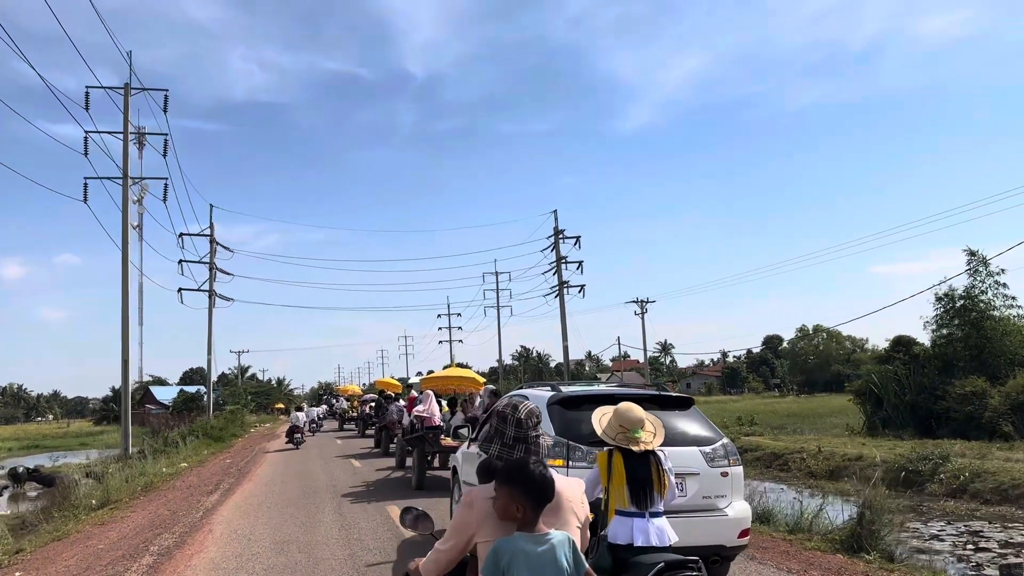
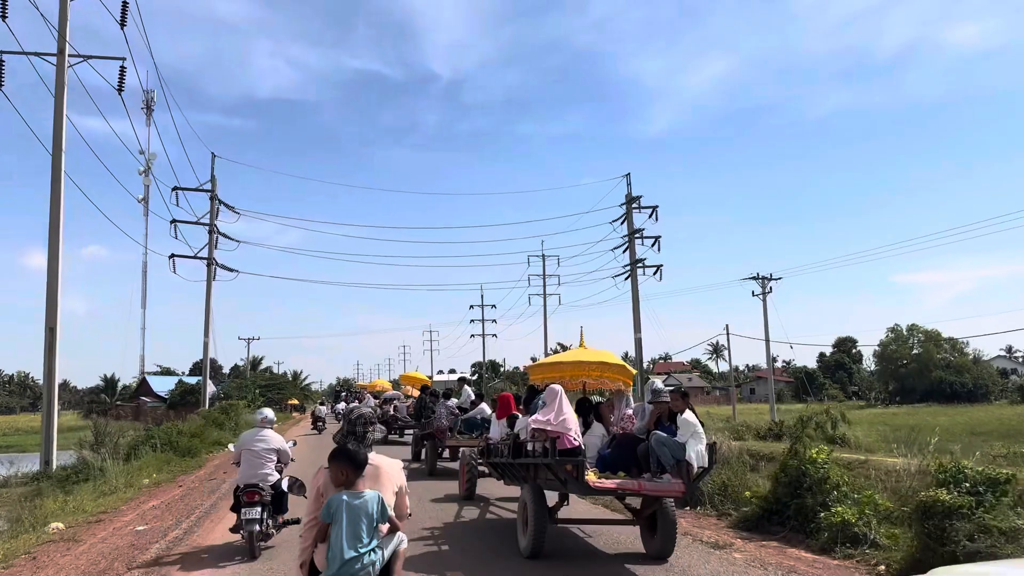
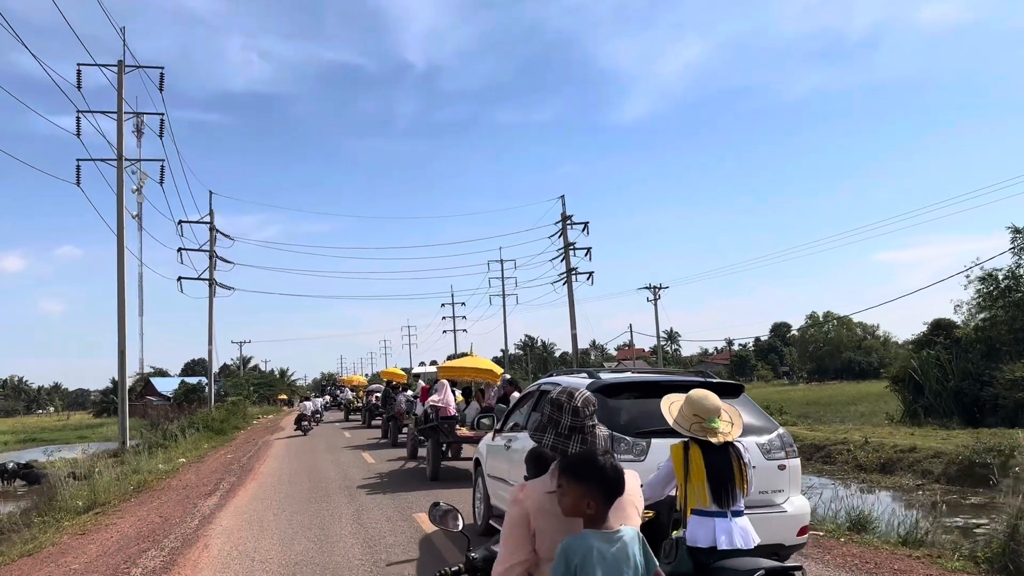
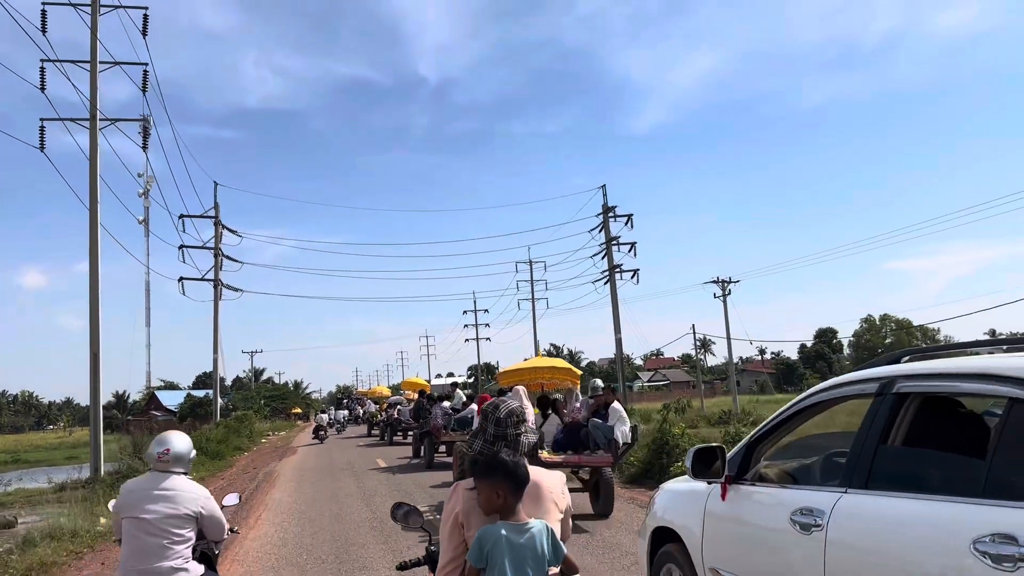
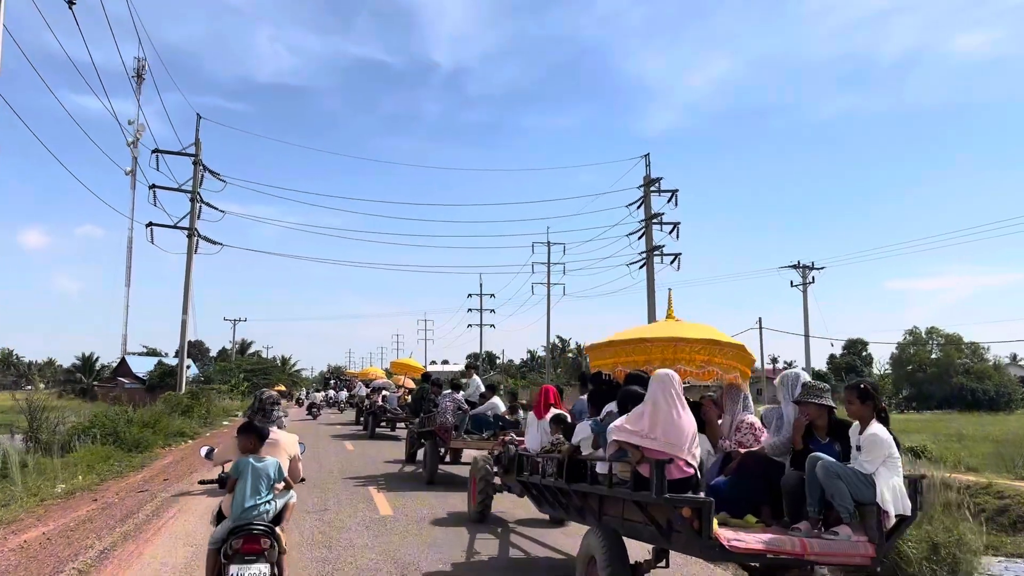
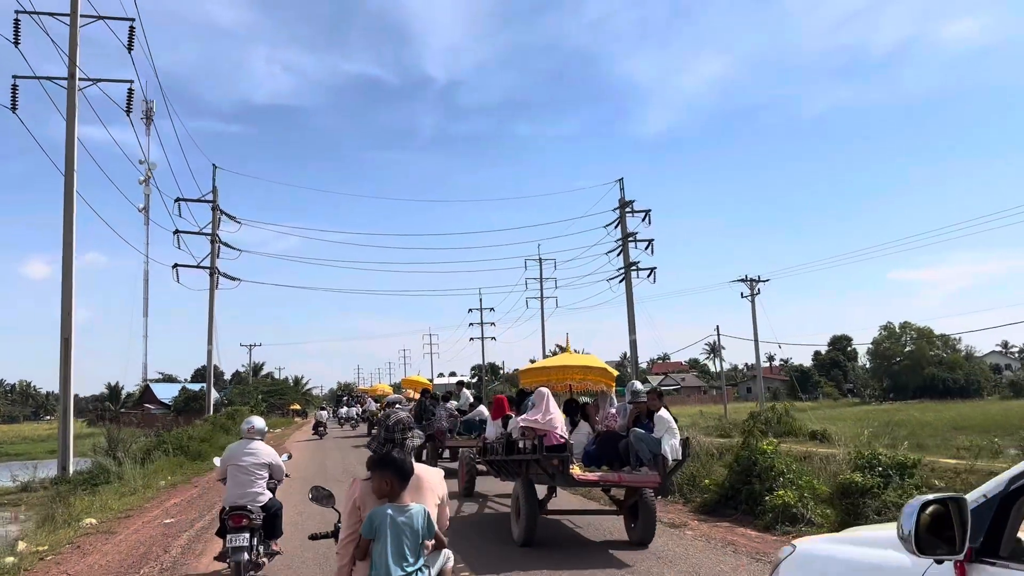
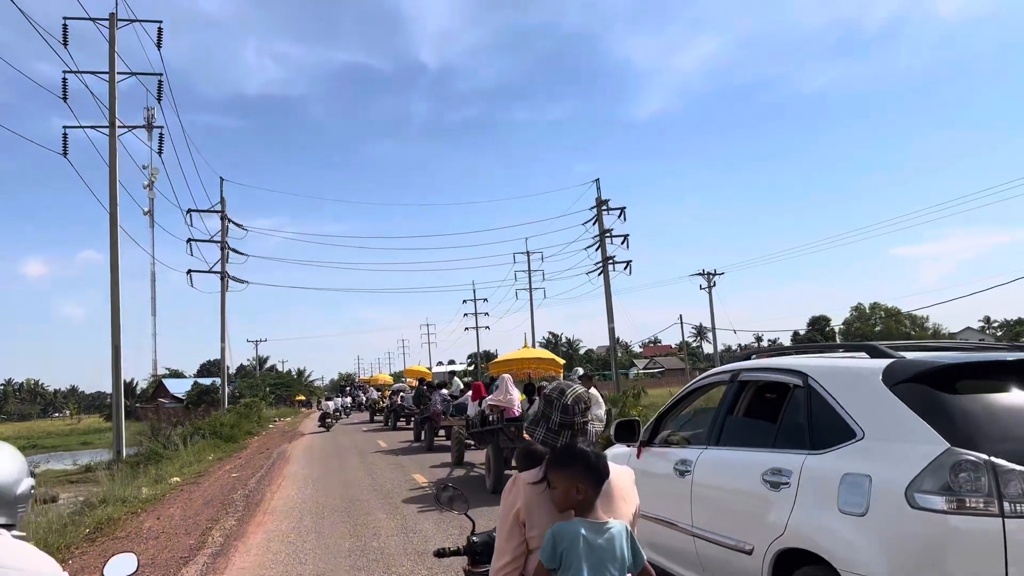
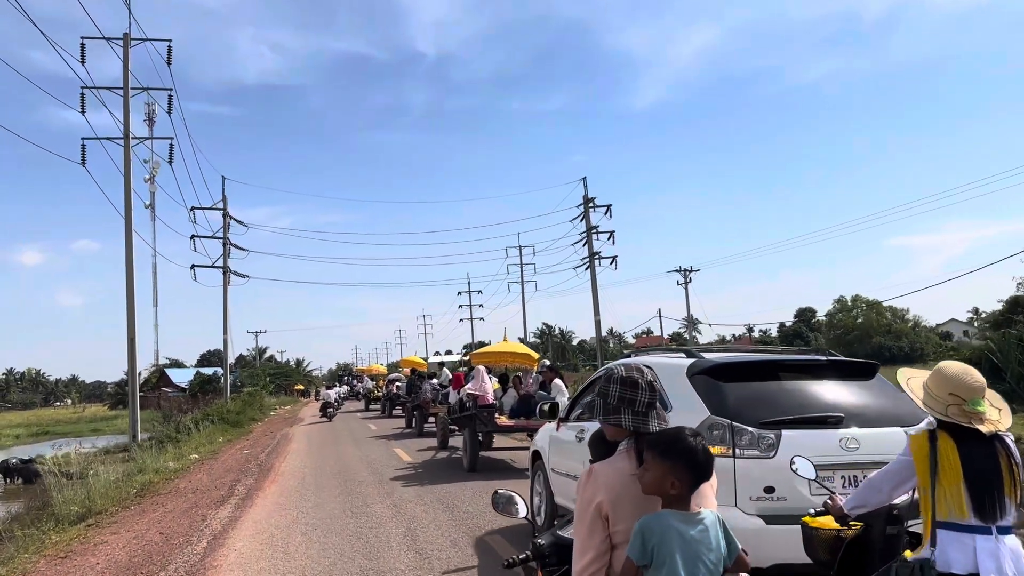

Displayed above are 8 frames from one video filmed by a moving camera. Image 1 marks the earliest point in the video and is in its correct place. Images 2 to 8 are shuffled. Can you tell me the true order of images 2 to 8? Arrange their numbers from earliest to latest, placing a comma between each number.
3, 8, 7, 4, 6, 2, 5
